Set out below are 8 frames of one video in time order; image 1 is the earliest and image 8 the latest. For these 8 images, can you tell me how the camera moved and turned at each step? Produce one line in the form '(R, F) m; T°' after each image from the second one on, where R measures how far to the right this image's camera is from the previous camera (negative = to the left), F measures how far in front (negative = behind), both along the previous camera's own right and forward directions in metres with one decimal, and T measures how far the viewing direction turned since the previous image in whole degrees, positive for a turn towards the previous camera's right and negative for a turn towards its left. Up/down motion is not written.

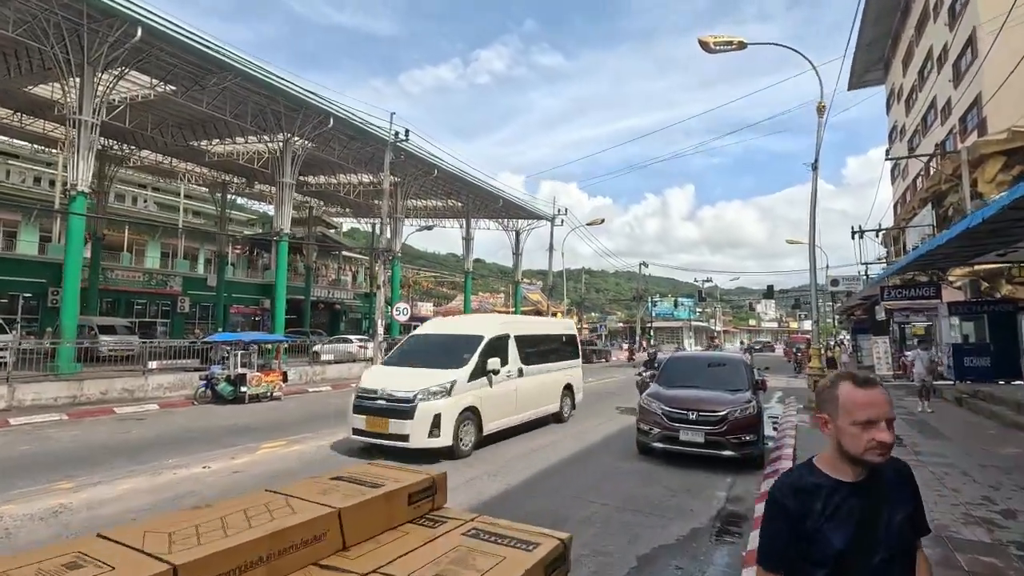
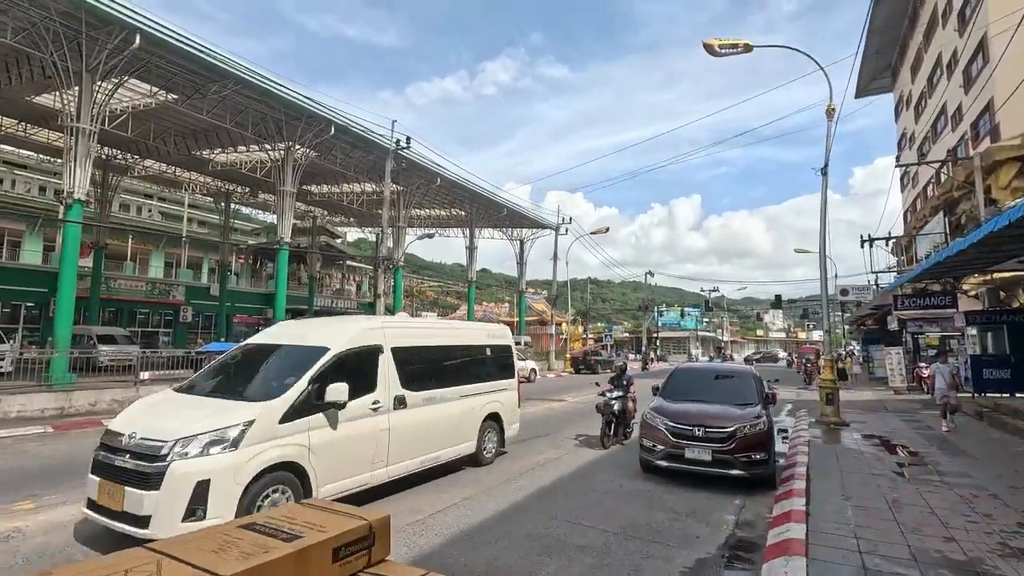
(+0.2, +0.4) m; -1°
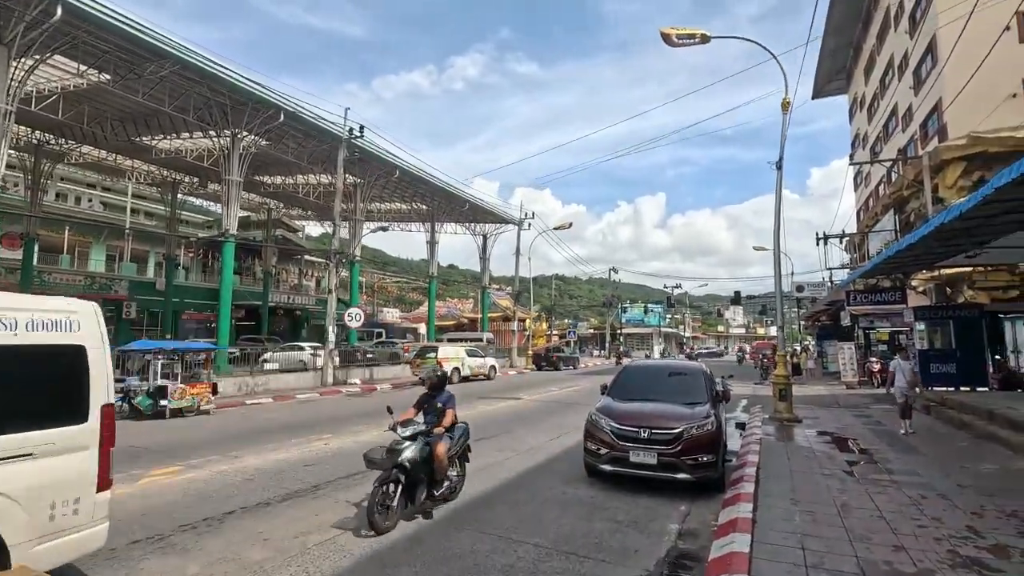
(+0.4, +0.6) m; +3°
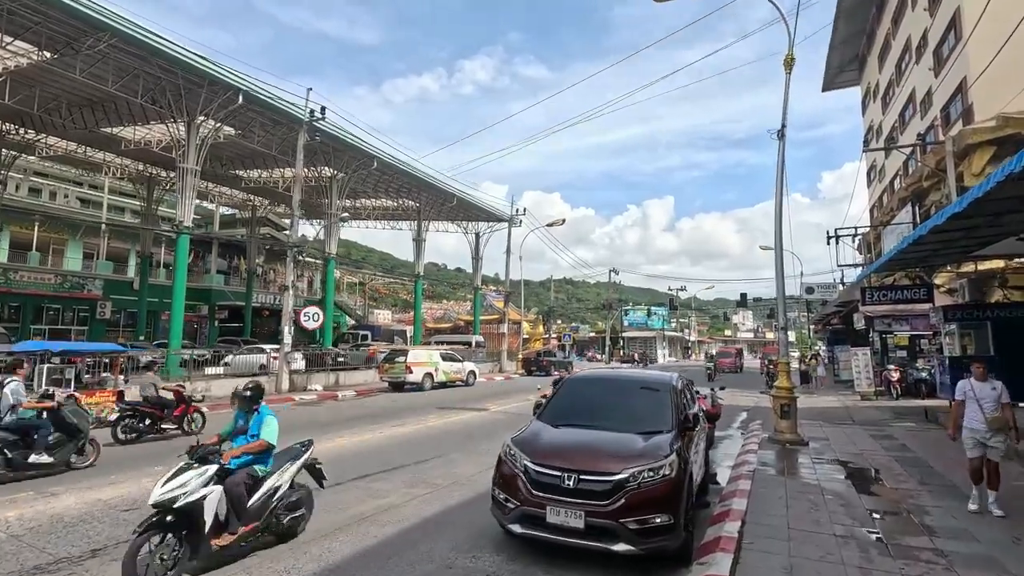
(+1.3, +2.2) m; -1°
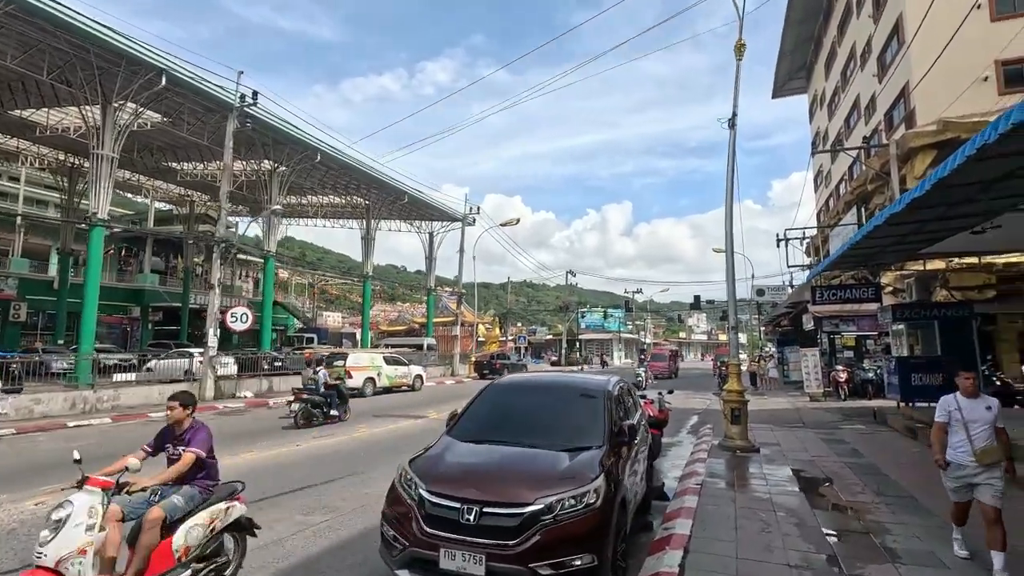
(+0.5, +1.0) m; +4°
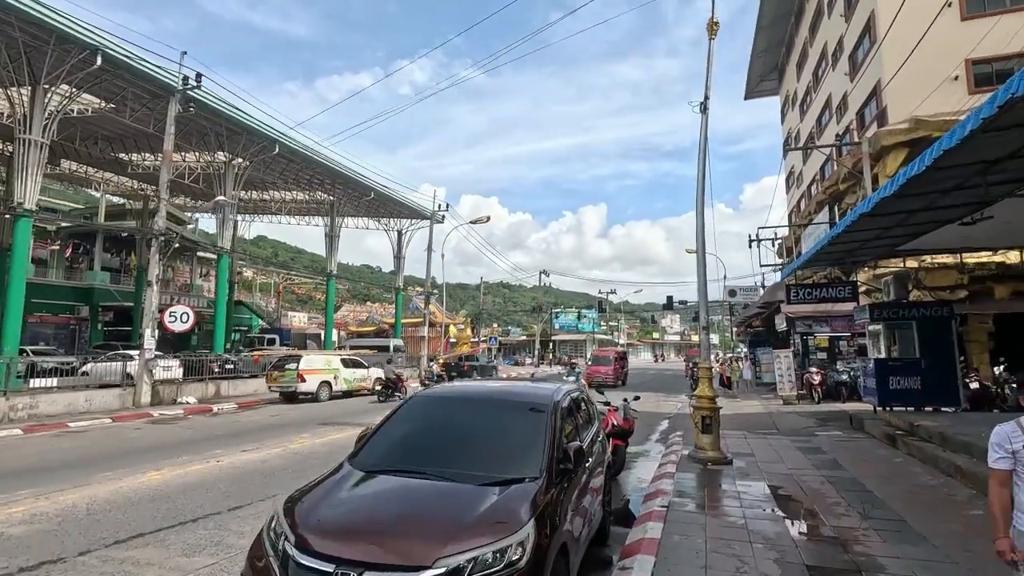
(+0.4, +1.0) m; +3°
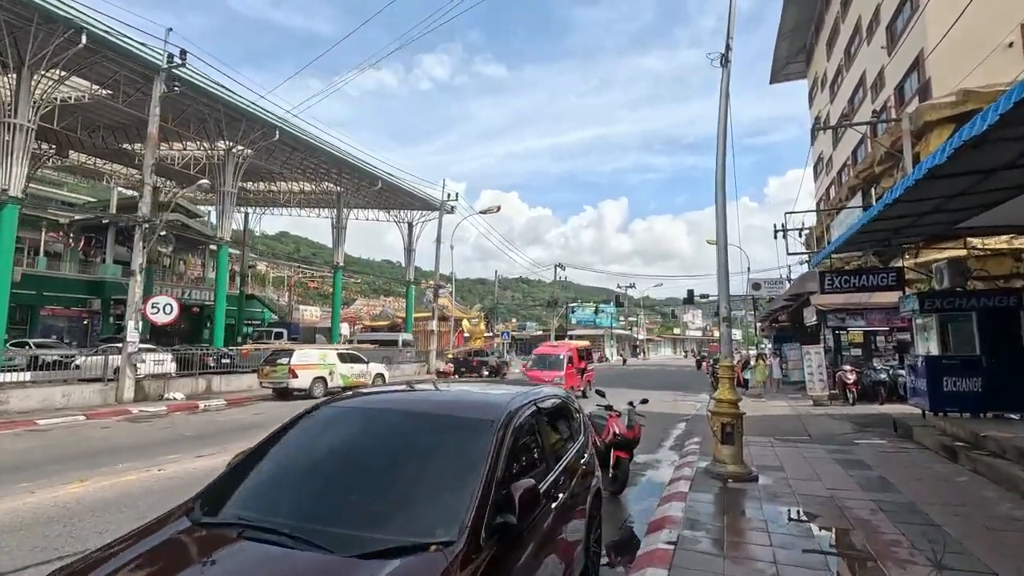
(+0.5, +1.4) m; -2°
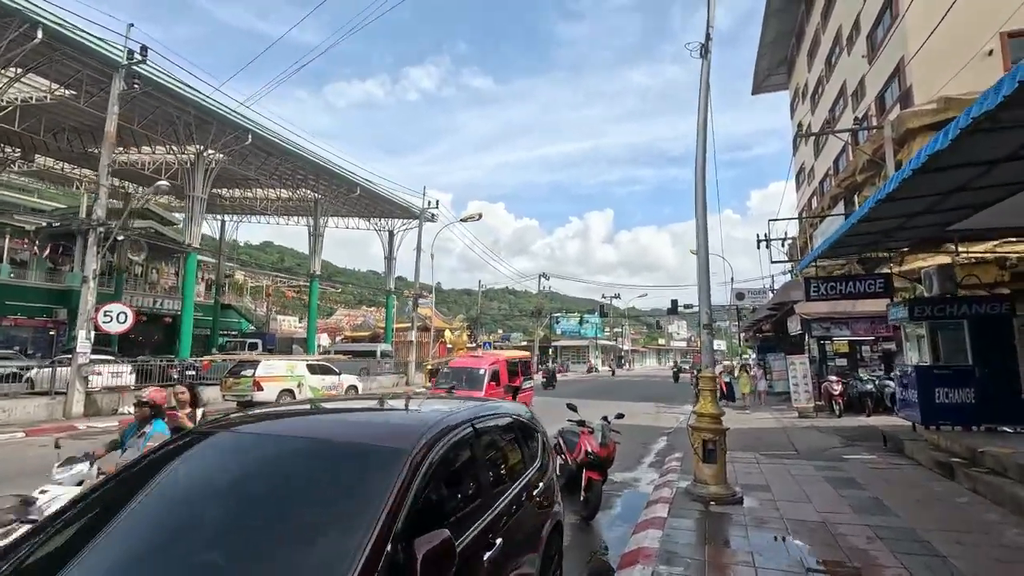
(+0.3, +0.7) m; +1°
